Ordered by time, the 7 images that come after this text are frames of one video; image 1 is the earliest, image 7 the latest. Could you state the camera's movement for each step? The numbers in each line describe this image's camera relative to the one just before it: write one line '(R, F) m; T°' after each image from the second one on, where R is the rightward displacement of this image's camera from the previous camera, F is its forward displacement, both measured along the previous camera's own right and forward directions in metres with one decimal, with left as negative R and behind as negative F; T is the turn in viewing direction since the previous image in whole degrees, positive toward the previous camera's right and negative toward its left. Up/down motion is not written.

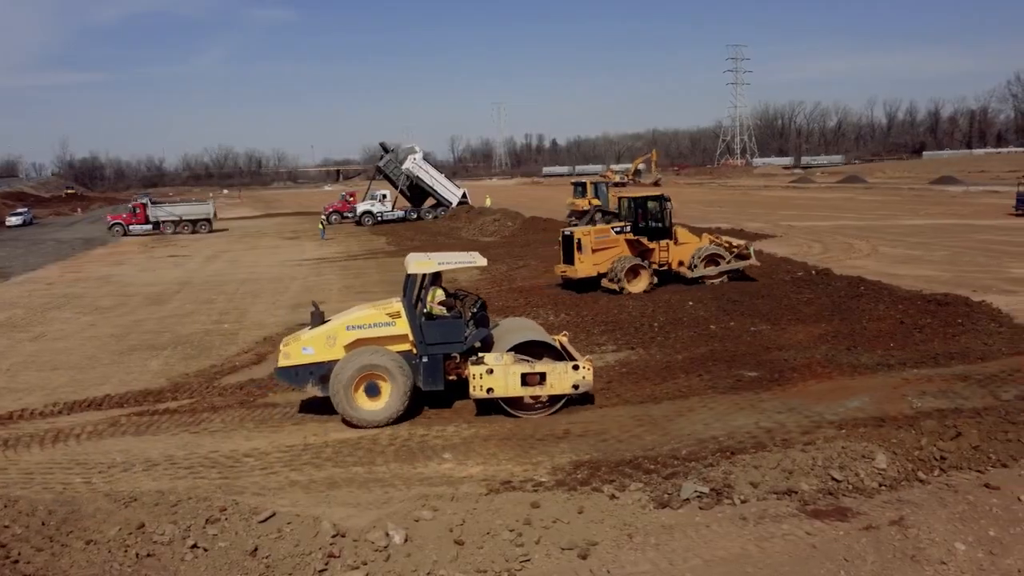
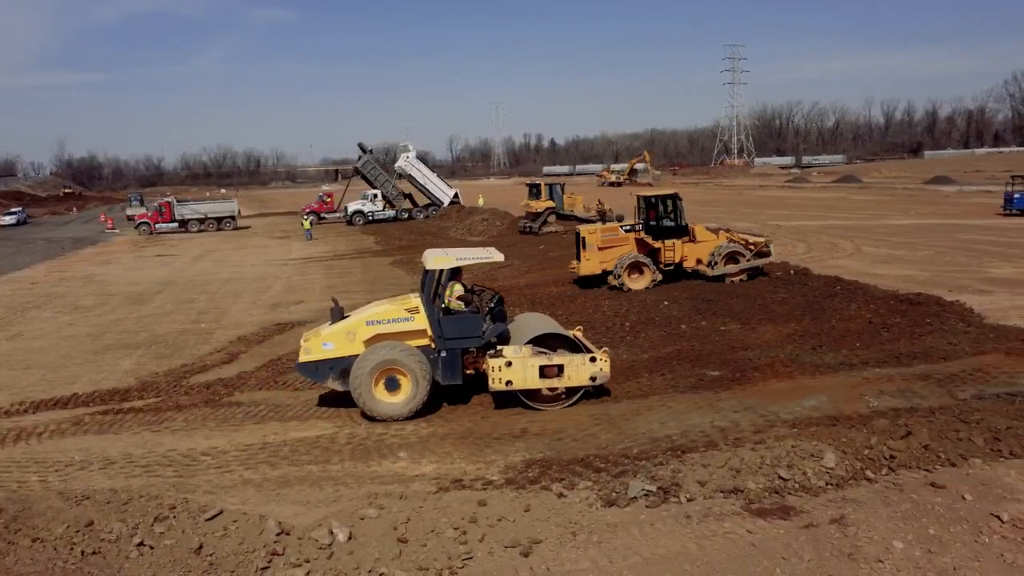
(+0.4, 0.0) m; 0°
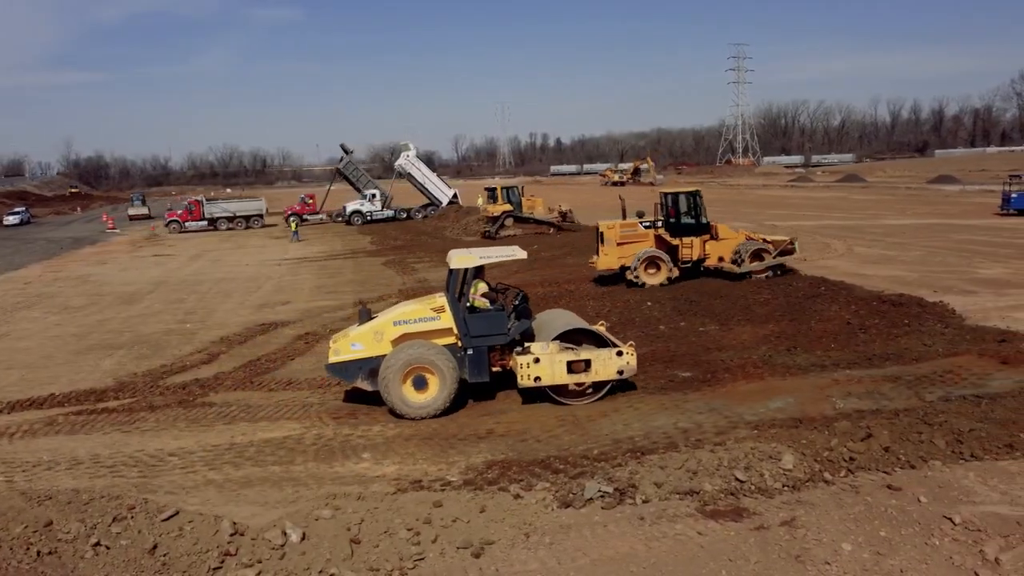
(+0.4, 0.0) m; 0°
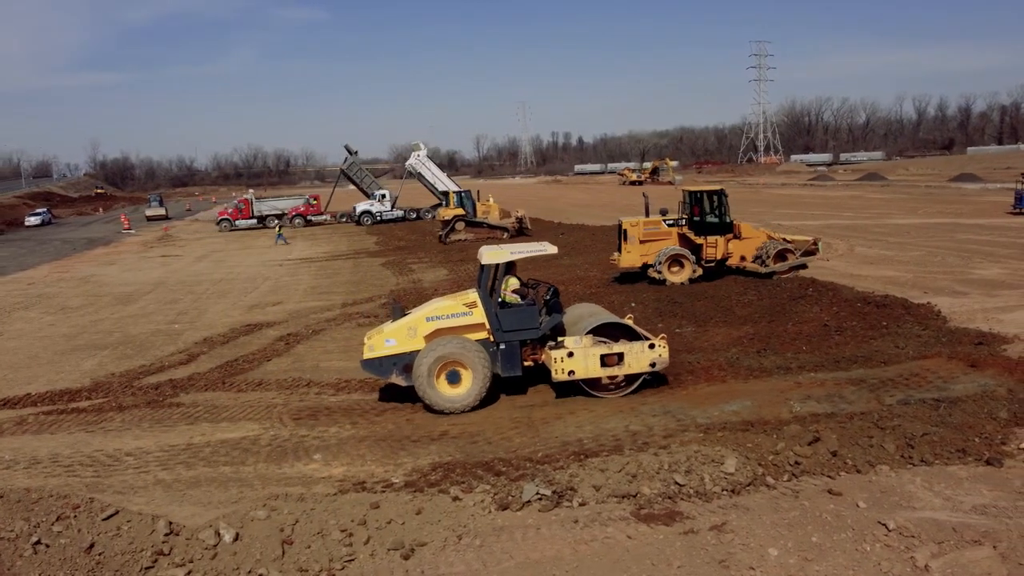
(+0.7, 0.0) m; -1°
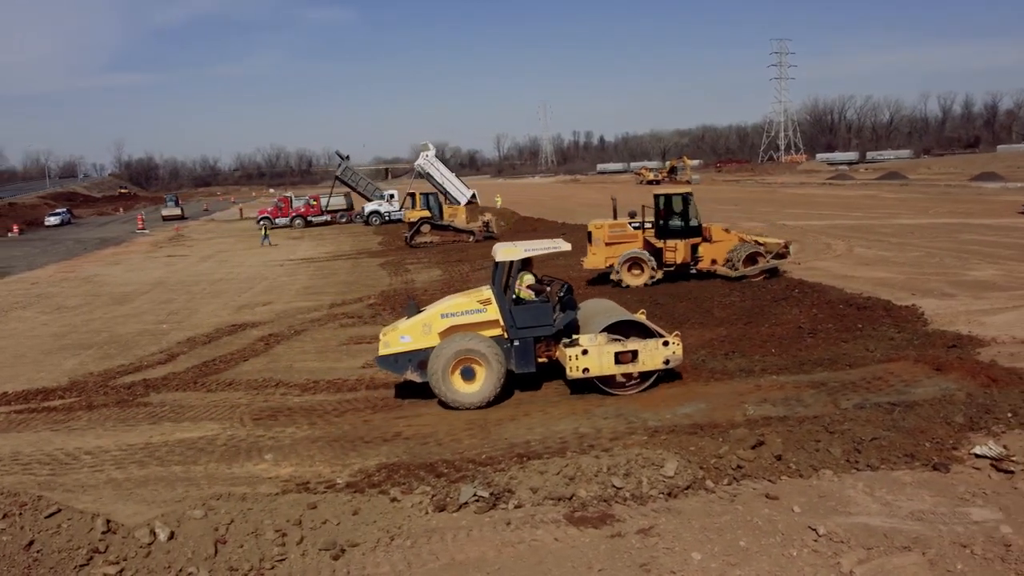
(+0.7, 0.0) m; -1°
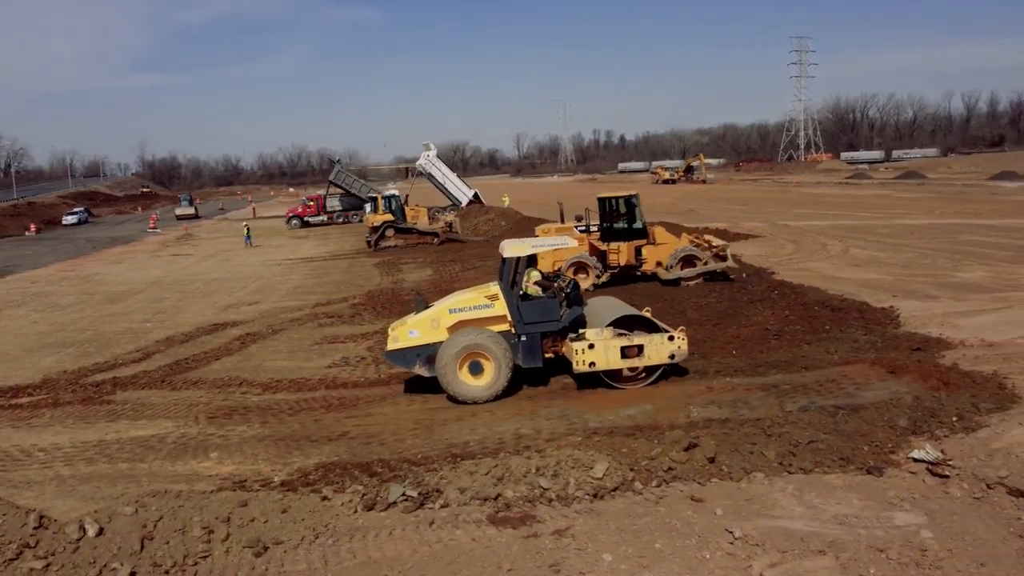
(+0.8, 0.0) m; -1°
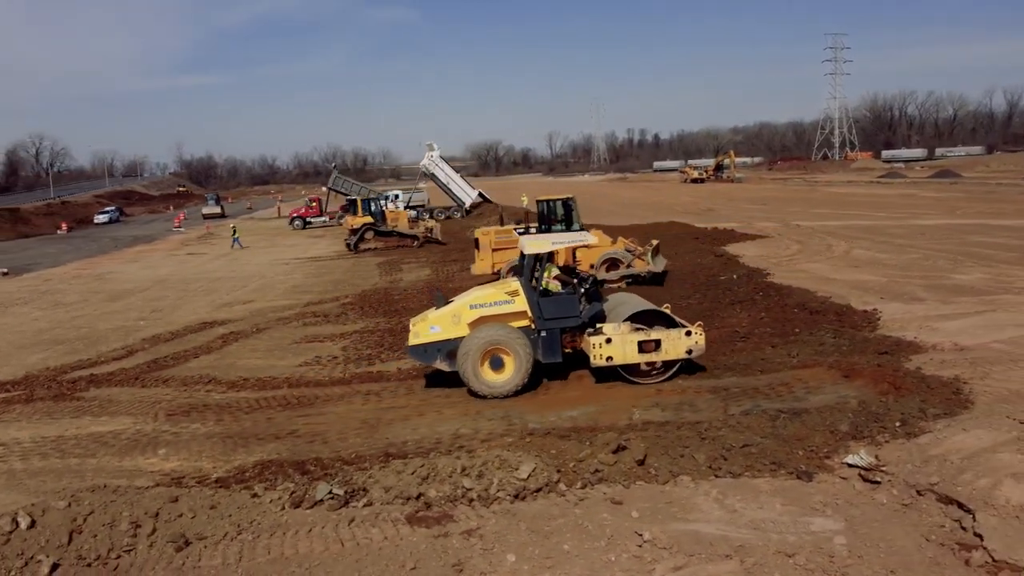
(+0.9, 0.0) m; -2°
